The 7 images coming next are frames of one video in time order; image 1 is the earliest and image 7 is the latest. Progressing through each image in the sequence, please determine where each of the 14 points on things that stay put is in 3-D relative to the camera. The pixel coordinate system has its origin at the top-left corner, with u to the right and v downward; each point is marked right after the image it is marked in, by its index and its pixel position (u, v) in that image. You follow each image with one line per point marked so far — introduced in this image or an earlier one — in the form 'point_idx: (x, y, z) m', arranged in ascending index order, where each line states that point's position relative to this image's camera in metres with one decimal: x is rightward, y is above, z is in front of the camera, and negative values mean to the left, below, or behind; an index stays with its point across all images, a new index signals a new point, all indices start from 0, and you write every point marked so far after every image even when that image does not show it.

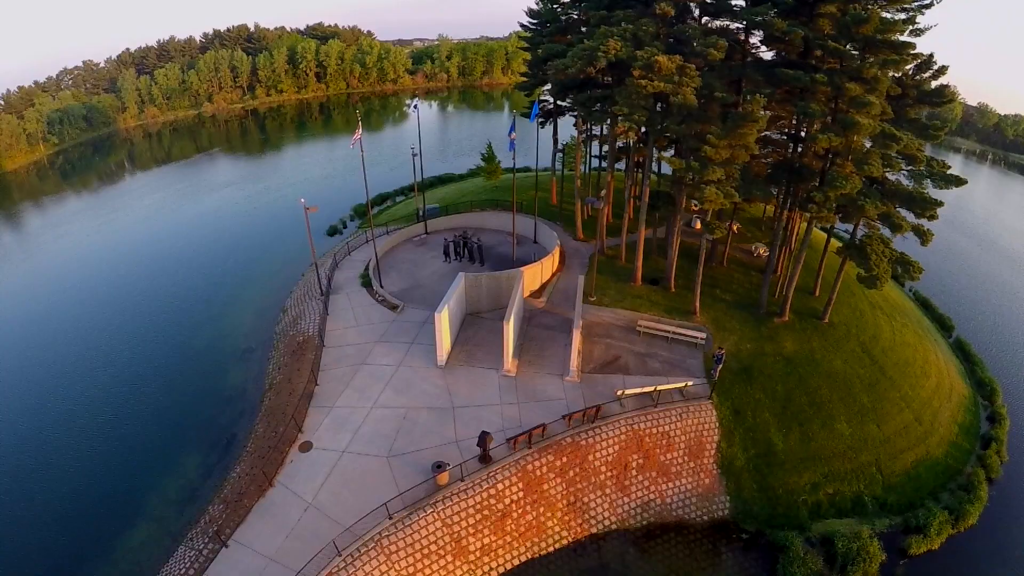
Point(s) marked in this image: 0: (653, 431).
0: (+4.7, -4.7, +18.1) m
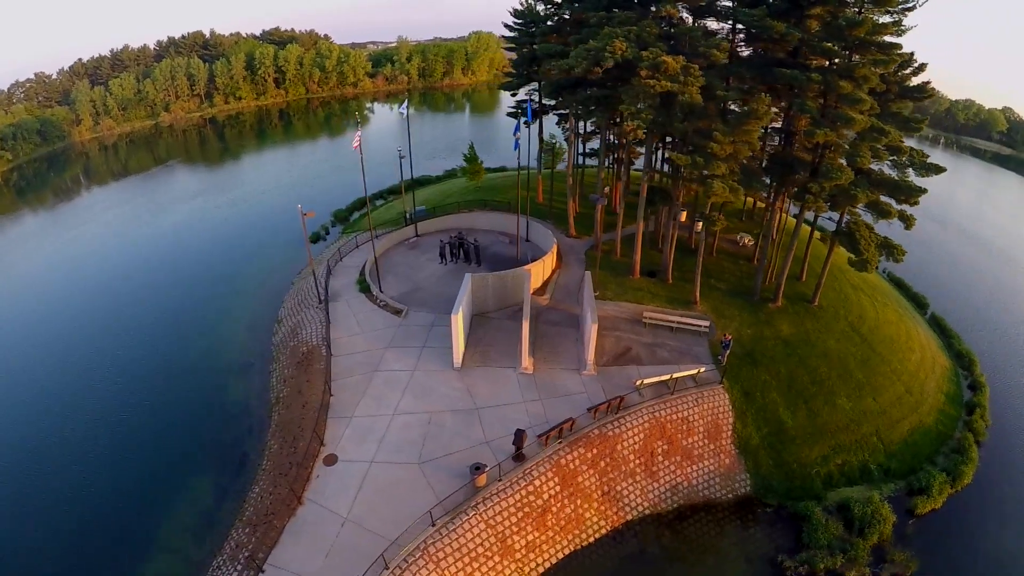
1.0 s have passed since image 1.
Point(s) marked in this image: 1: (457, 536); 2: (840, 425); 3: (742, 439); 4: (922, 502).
0: (+5.6, -4.5, +18.8) m
1: (-1.5, -6.8, +14.5) m
2: (+12.0, -5.0, +19.8) m
3: (+8.2, -5.4, +19.3) m
4: (+13.6, -7.1, +17.8) m
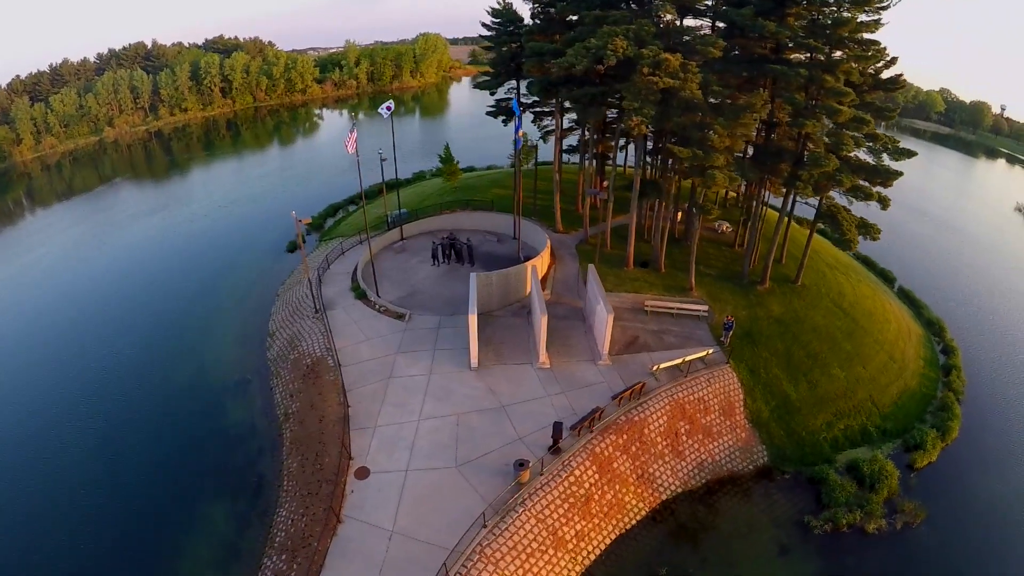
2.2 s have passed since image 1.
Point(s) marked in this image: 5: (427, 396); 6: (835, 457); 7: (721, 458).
0: (+6.5, -4.0, +19.7) m
1: (0.0, -6.7, +14.7) m
2: (+12.8, -4.1, +21.3) m
3: (+9.1, -4.7, +20.4) m
4: (+14.7, -6.1, +19.4) m
5: (-3.0, -3.9, +19.5) m
6: (+11.6, -6.1, +19.5) m
7: (+7.5, -6.0, +19.2) m
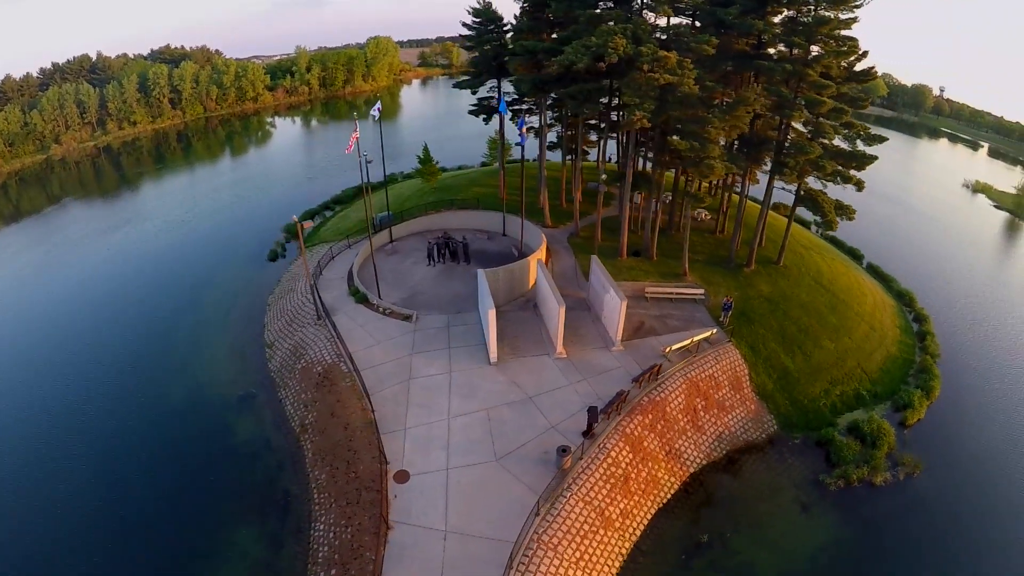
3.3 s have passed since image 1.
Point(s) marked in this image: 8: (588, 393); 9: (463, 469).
0: (+7.3, -3.4, +20.8) m
1: (+1.5, -6.5, +15.4) m
2: (+13.5, -3.1, +22.9) m
3: (+9.9, -3.9, +21.8) m
4: (+15.6, -4.9, +21.3) m
5: (-2.1, -3.9, +19.9) m
6: (+12.5, -5.1, +21.0) m
7: (+8.5, -5.3, +20.5) m
8: (+2.7, -3.8, +19.5) m
9: (-1.5, -5.7, +16.9) m
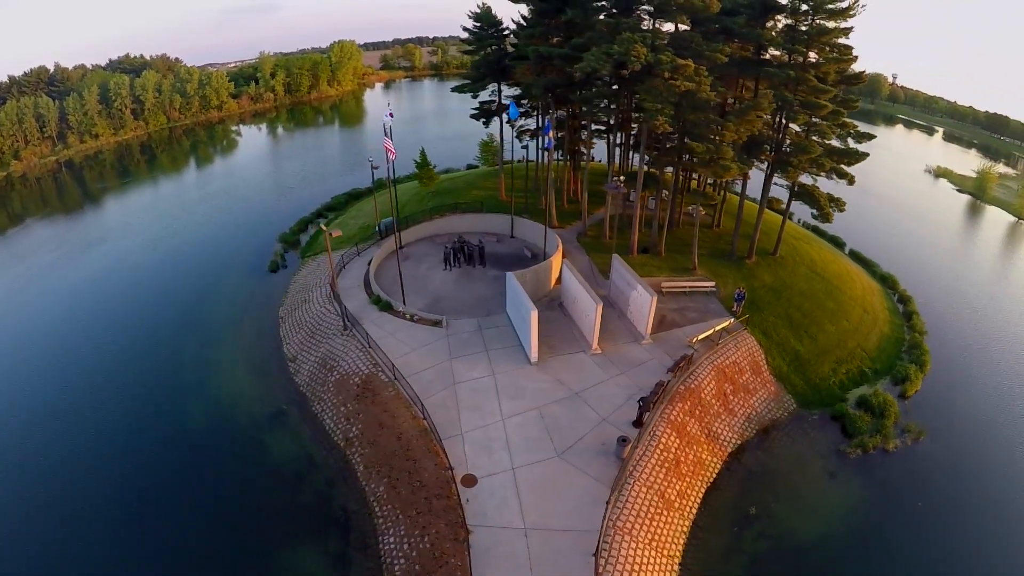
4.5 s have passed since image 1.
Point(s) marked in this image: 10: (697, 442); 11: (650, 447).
0: (+8.9, -3.1, +22.5) m
1: (+3.7, -6.5, +16.6) m
2: (+14.9, -2.6, +25.1) m
3: (+11.5, -3.5, +23.7) m
4: (+17.2, -4.3, +23.6) m
5: (-0.4, -4.0, +20.8) m
6: (+14.2, -4.6, +23.1) m
7: (+10.2, -5.0, +22.3) m
8: (+4.5, -3.7, +20.9) m
9: (+0.6, -5.8, +18.0) m
10: (+6.7, -5.6, +19.8) m
11: (+4.6, -5.3, +18.2) m
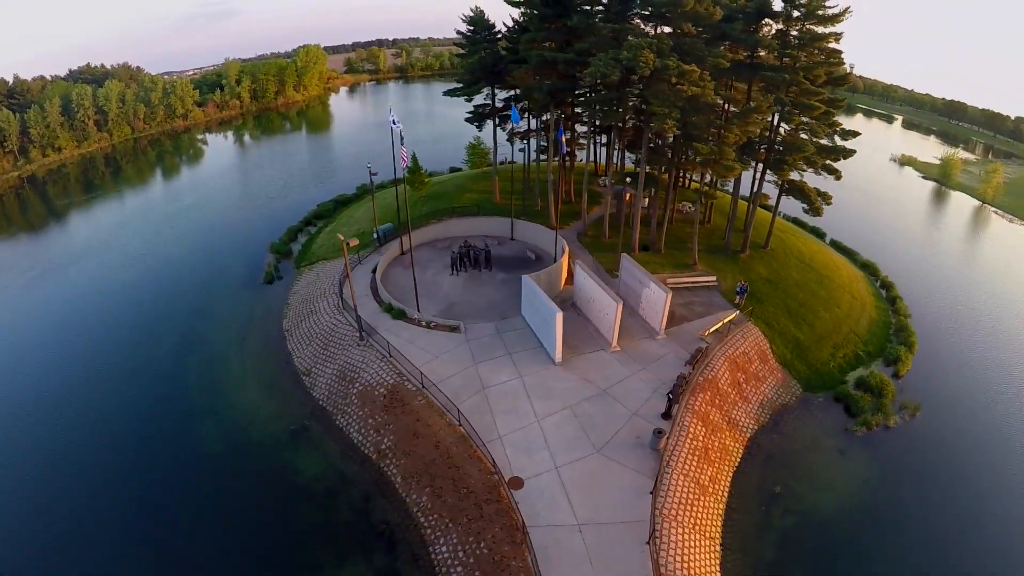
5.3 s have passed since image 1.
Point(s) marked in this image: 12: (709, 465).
0: (+9.9, -2.8, +23.8) m
1: (+5.2, -6.5, +17.6) m
2: (+15.7, -2.0, +26.7) m
3: (+12.4, -3.2, +25.1) m
4: (+18.2, -3.6, +25.4) m
5: (+0.8, -4.2, +21.6) m
6: (+15.2, -4.1, +24.7) m
7: (+11.3, -4.7, +23.6) m
8: (+5.6, -3.7, +21.9) m
9: (+2.0, -6.0, +18.8) m
10: (+8.0, -5.4, +21.0) m
11: (+6.0, -5.2, +19.3) m
12: (+7.0, -6.3, +19.4) m
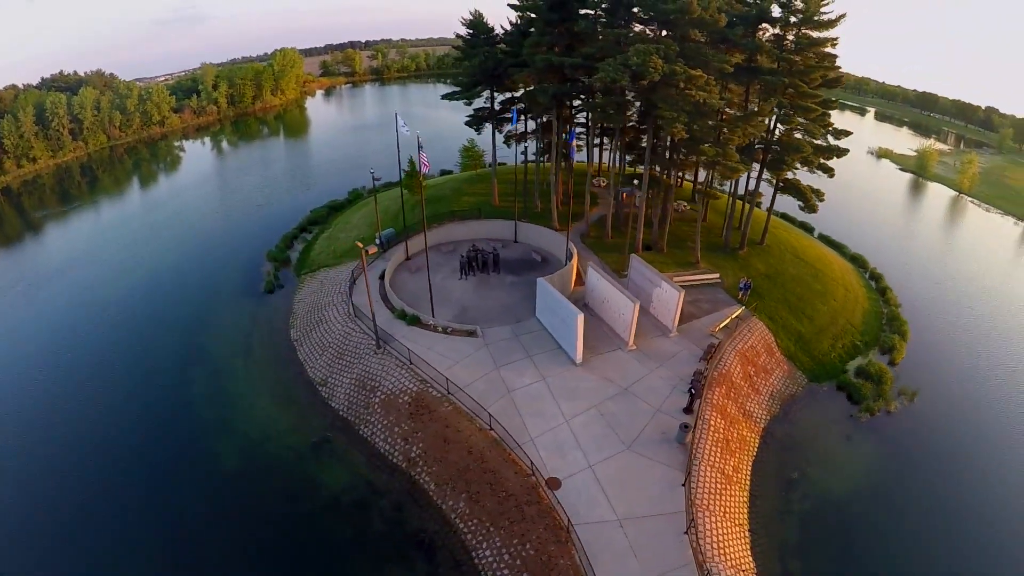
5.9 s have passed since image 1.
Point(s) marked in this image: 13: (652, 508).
0: (+10.7, -2.7, +24.9) m
1: (+6.4, -6.5, +18.5) m
2: (+16.3, -1.7, +28.0) m
3: (+13.2, -3.0, +26.3) m
4: (+19.0, -3.3, +26.8) m
5: (+1.8, -4.3, +22.2) m
6: (+16.0, -3.8, +26.0) m
7: (+12.2, -4.5, +24.8) m
8: (+6.6, -3.7, +22.7) m
9: (+3.1, -6.1, +19.5) m
10: (+9.0, -5.4, +21.9) m
11: (+7.1, -5.2, +20.2) m
12: (+8.1, -6.3, +20.4) m
13: (+4.3, -7.0, +17.7) m
